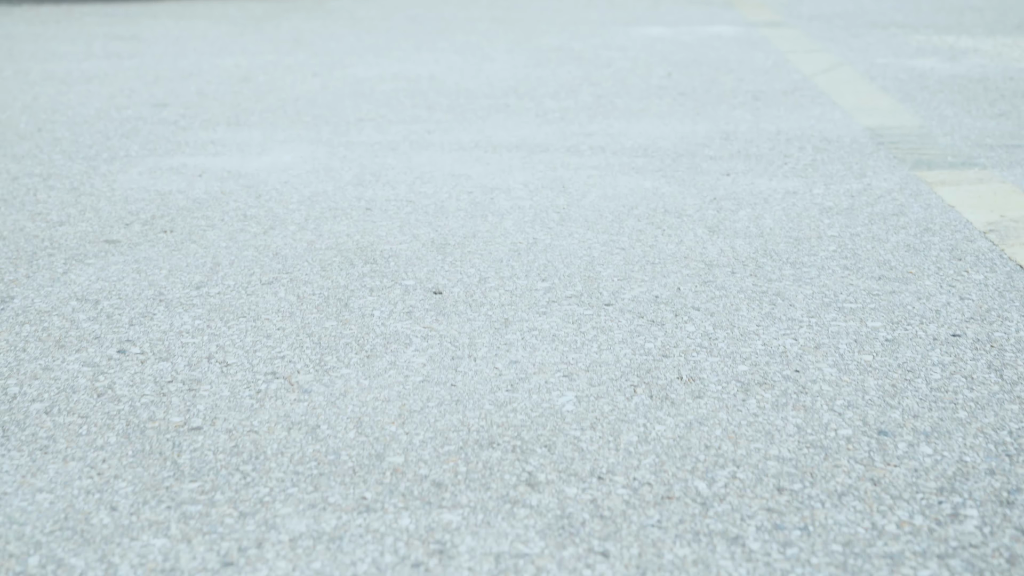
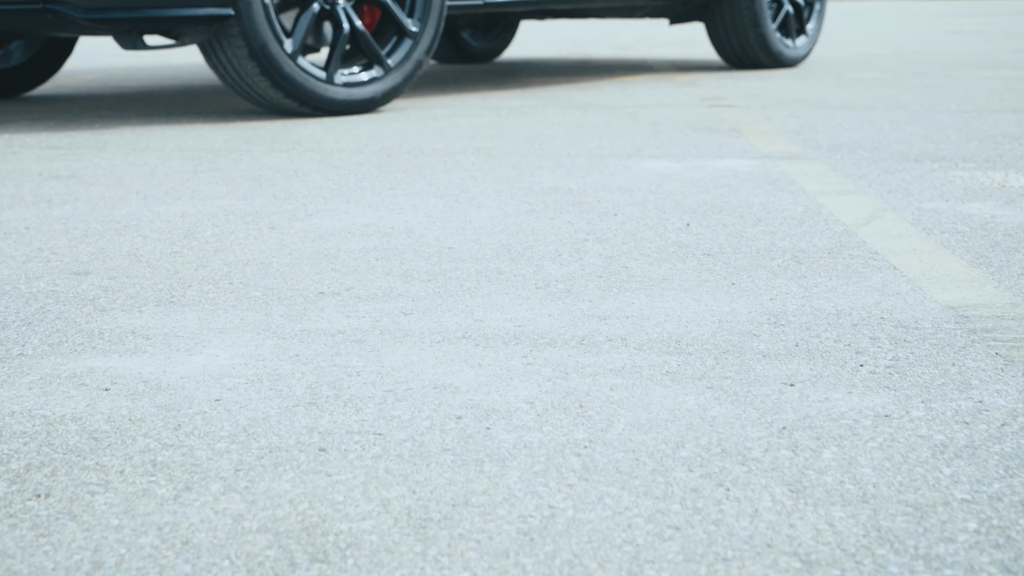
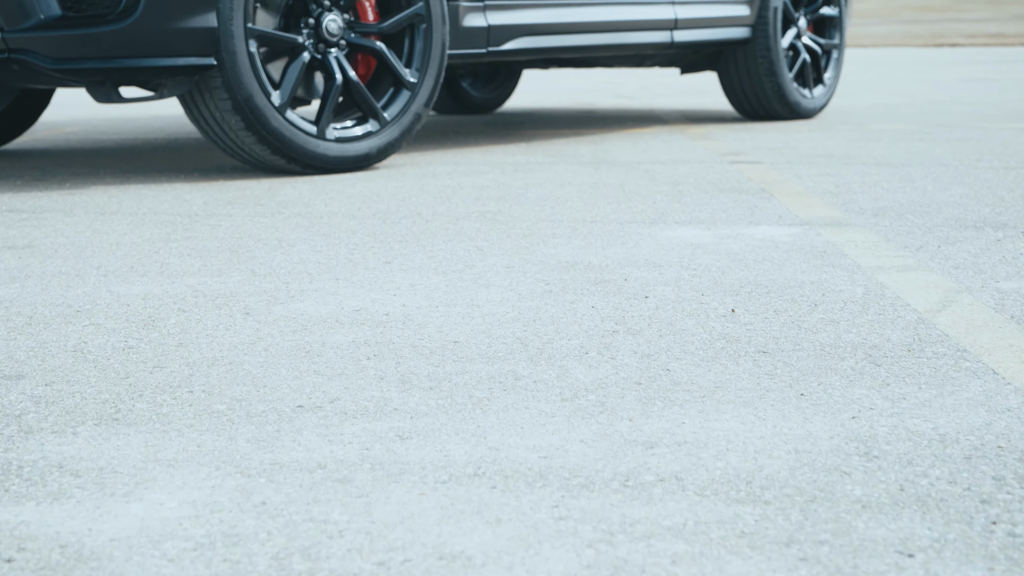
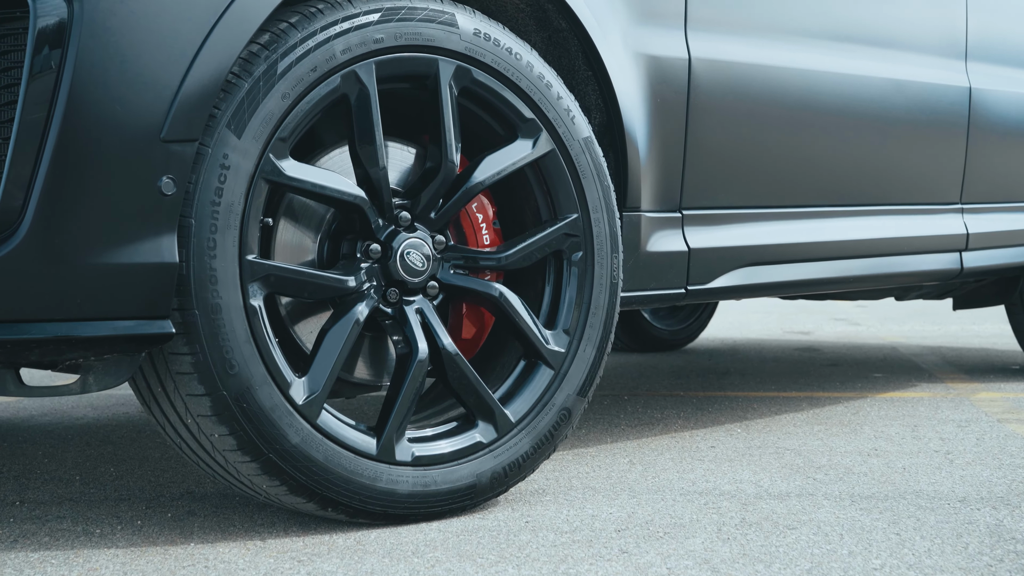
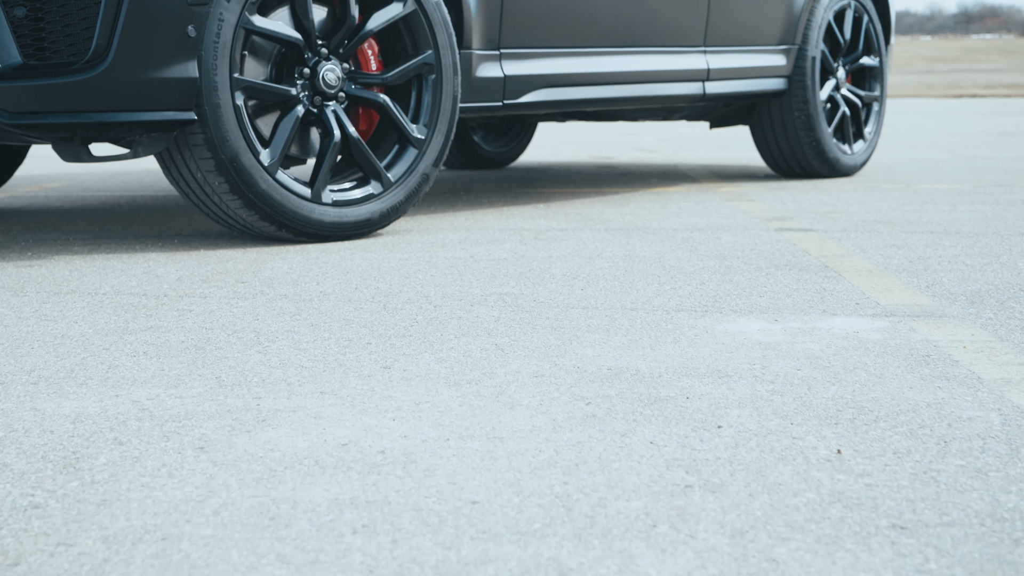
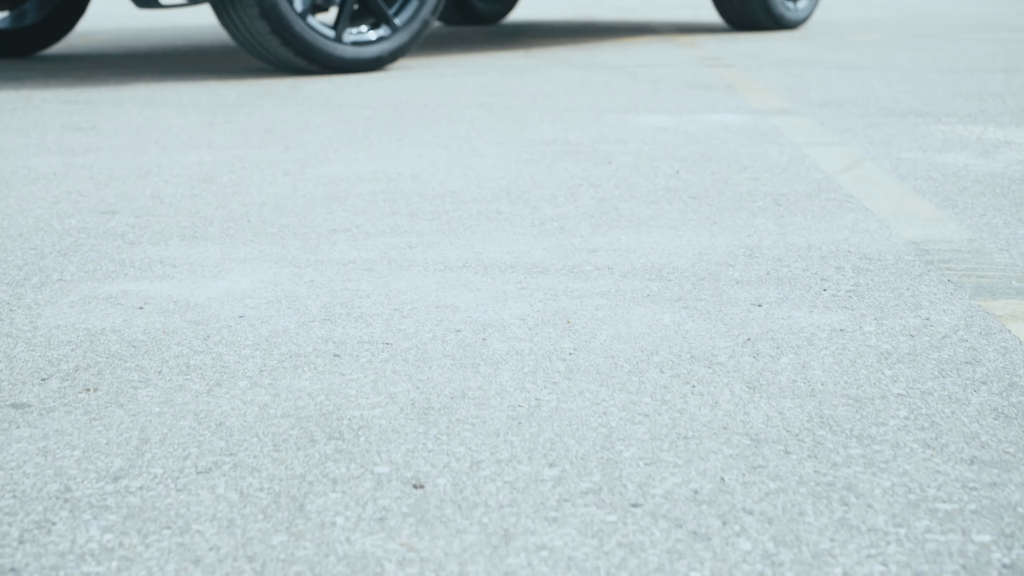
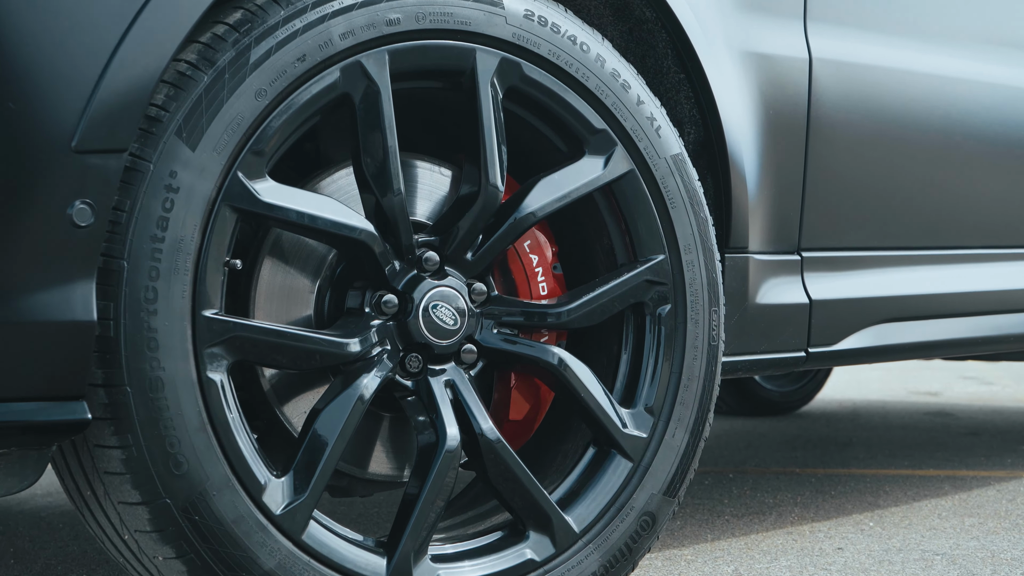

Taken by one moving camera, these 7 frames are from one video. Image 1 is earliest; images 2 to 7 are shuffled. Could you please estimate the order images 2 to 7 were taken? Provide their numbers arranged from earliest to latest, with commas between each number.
6, 2, 3, 5, 4, 7
